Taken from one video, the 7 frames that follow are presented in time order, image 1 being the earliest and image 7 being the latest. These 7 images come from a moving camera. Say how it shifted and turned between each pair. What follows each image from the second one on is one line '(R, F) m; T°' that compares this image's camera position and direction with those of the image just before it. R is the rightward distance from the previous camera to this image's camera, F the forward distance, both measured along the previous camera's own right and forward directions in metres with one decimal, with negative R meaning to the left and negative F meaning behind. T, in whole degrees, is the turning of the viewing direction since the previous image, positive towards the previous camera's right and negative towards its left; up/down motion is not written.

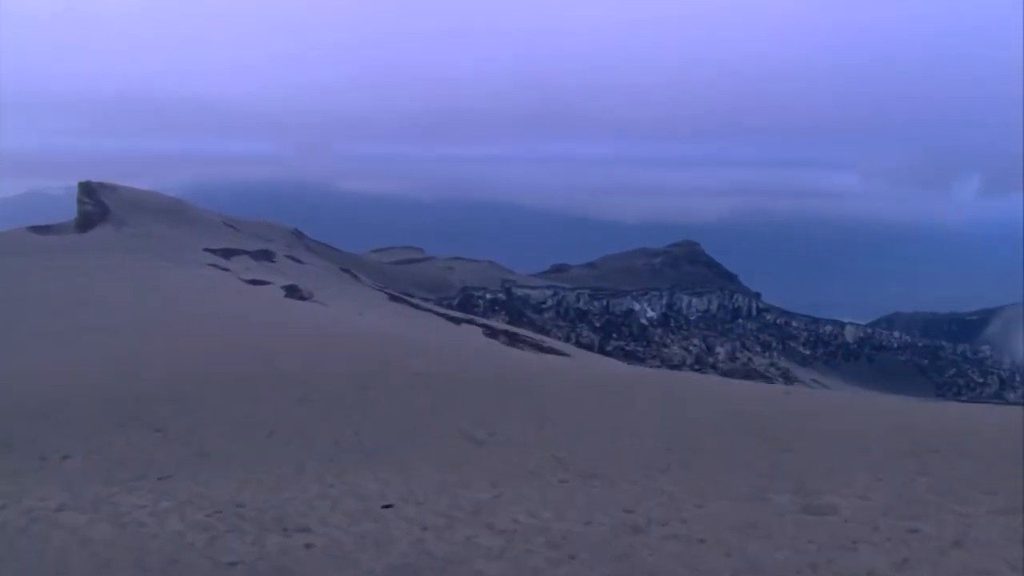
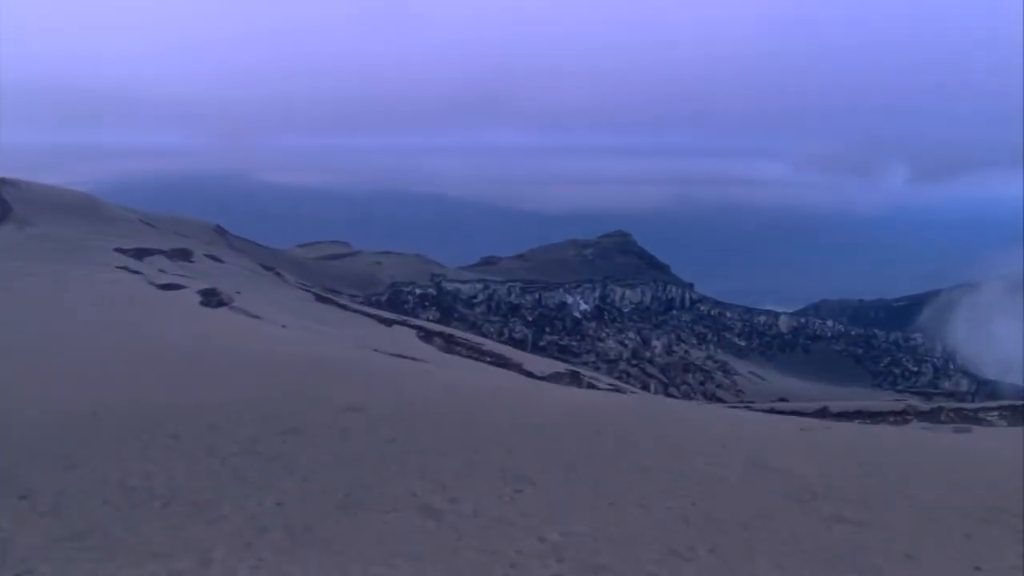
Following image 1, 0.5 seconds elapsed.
(-0.1, +1.0) m; +3°
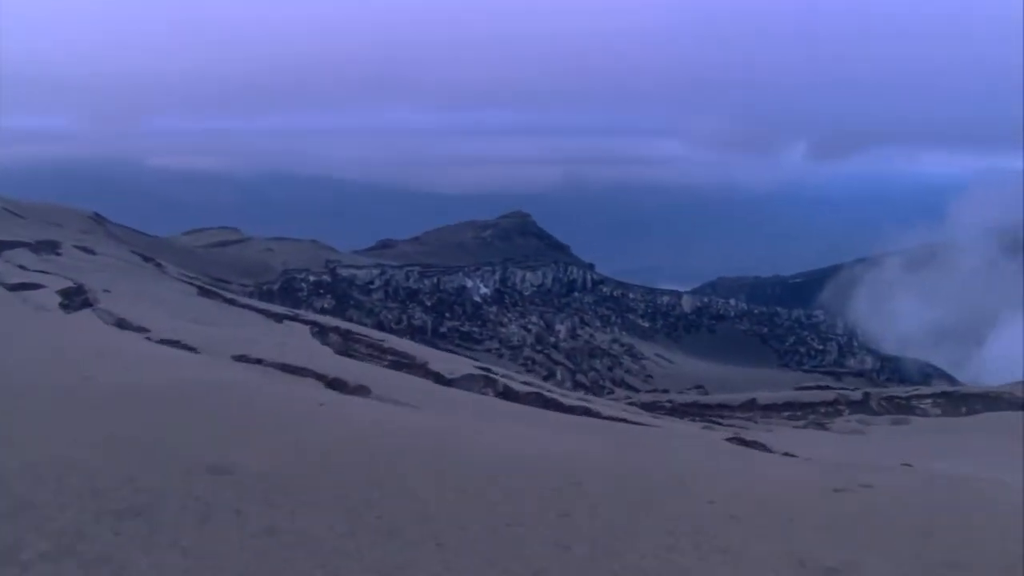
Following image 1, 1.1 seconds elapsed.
(-0.1, +1.3) m; +4°
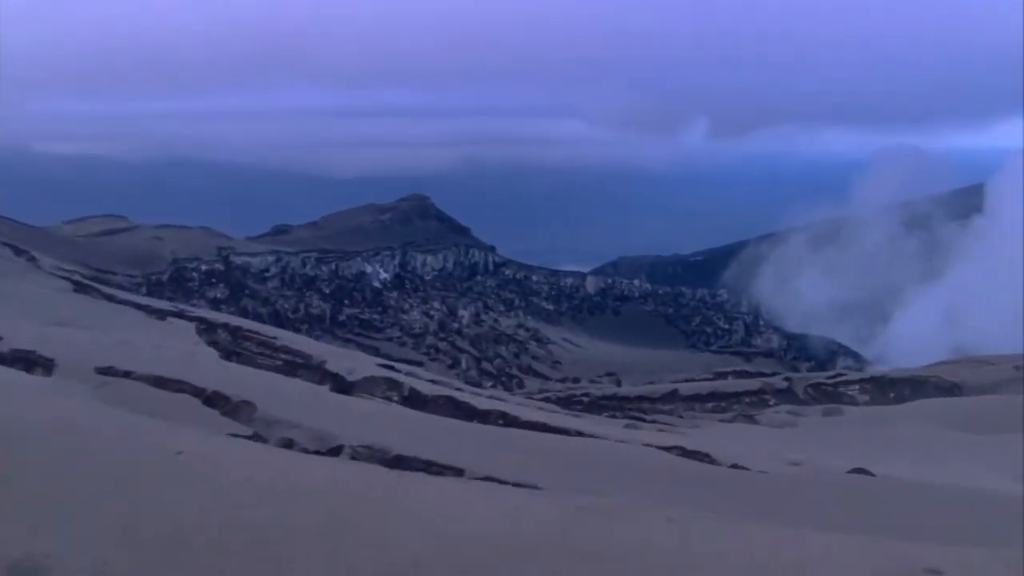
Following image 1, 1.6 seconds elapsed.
(0.0, +1.0) m; +4°
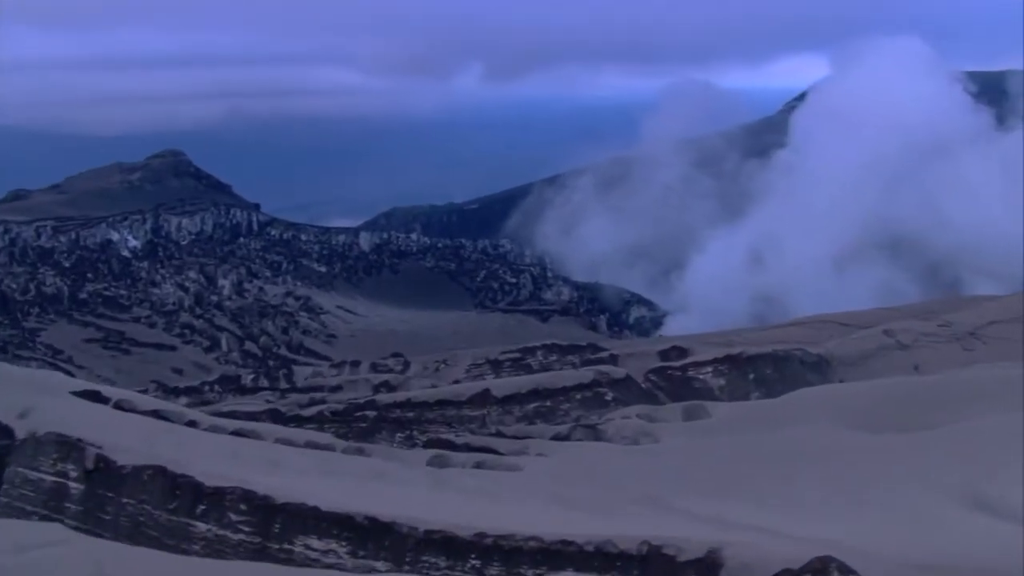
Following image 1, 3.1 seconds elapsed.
(+0.1, +3.3) m; +8°
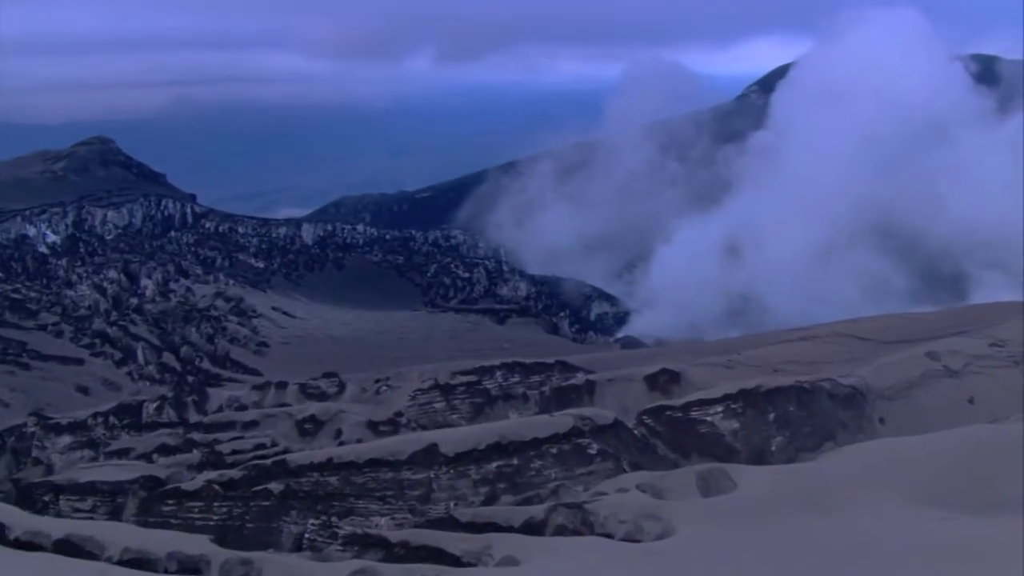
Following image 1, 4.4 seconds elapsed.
(0.0, +2.7) m; +2°
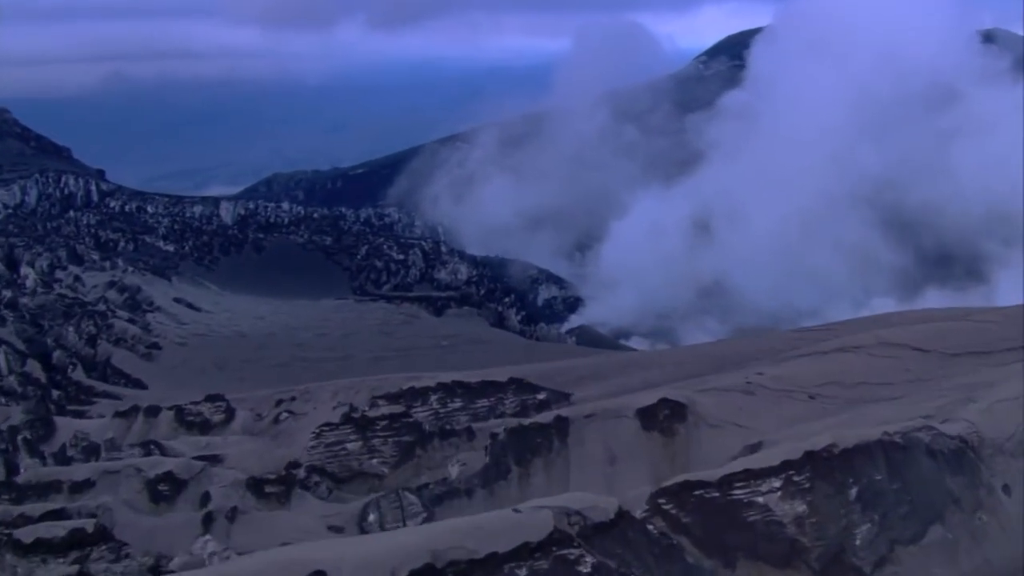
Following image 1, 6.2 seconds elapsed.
(0.0, +3.5) m; +2°
